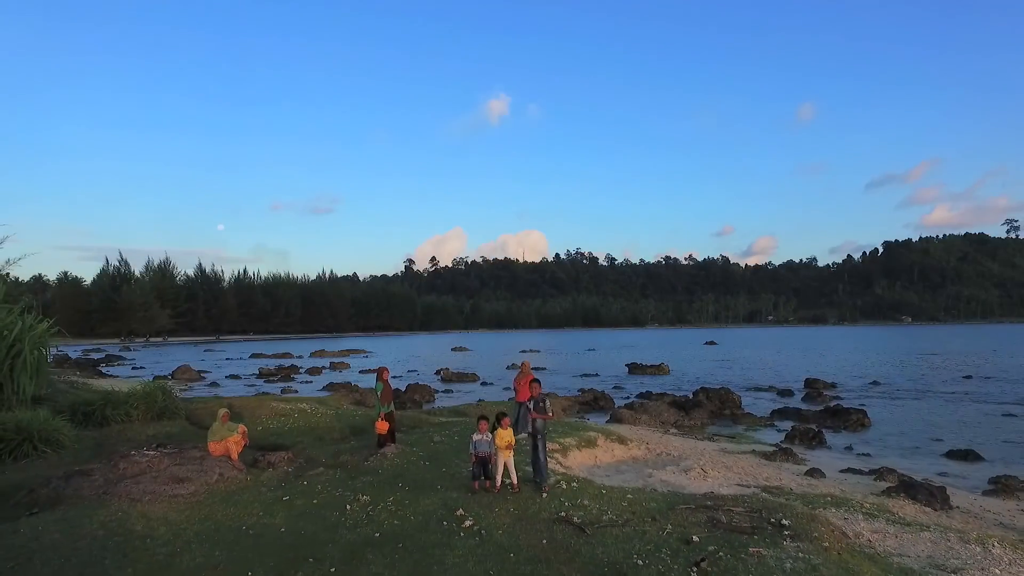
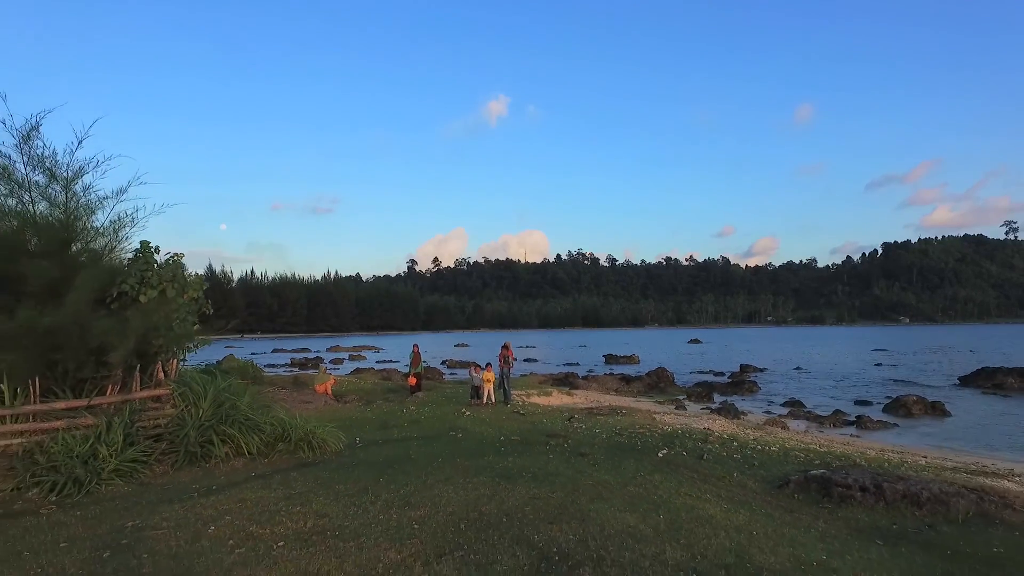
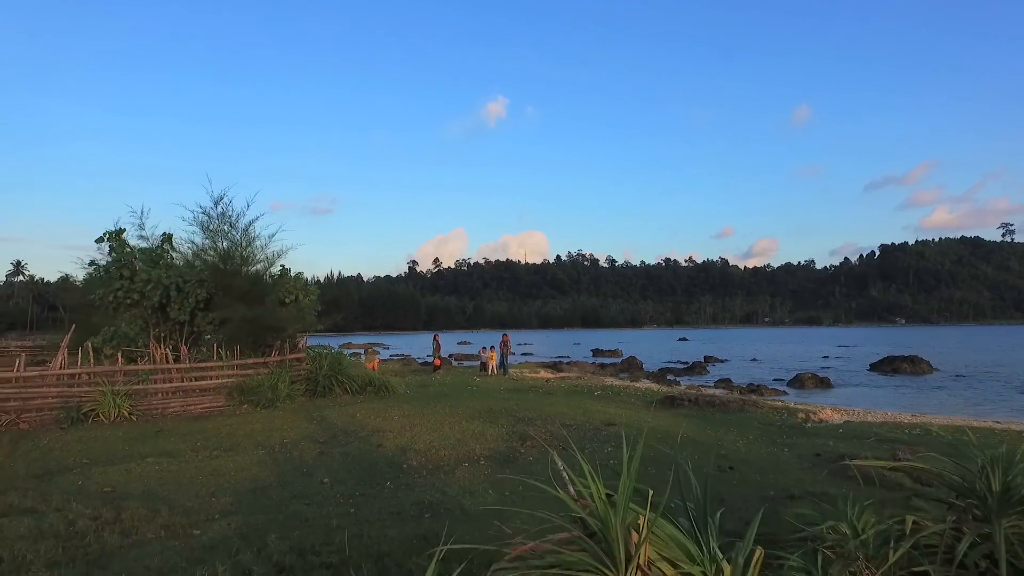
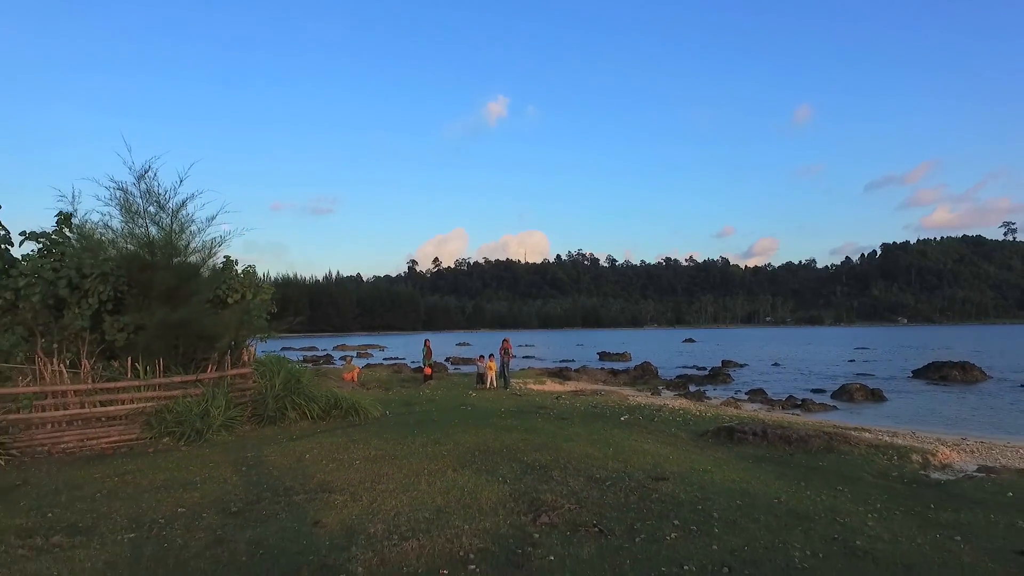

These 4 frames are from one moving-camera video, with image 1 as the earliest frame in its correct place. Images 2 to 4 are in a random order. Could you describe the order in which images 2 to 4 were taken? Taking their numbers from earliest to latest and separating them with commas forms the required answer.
2, 4, 3
